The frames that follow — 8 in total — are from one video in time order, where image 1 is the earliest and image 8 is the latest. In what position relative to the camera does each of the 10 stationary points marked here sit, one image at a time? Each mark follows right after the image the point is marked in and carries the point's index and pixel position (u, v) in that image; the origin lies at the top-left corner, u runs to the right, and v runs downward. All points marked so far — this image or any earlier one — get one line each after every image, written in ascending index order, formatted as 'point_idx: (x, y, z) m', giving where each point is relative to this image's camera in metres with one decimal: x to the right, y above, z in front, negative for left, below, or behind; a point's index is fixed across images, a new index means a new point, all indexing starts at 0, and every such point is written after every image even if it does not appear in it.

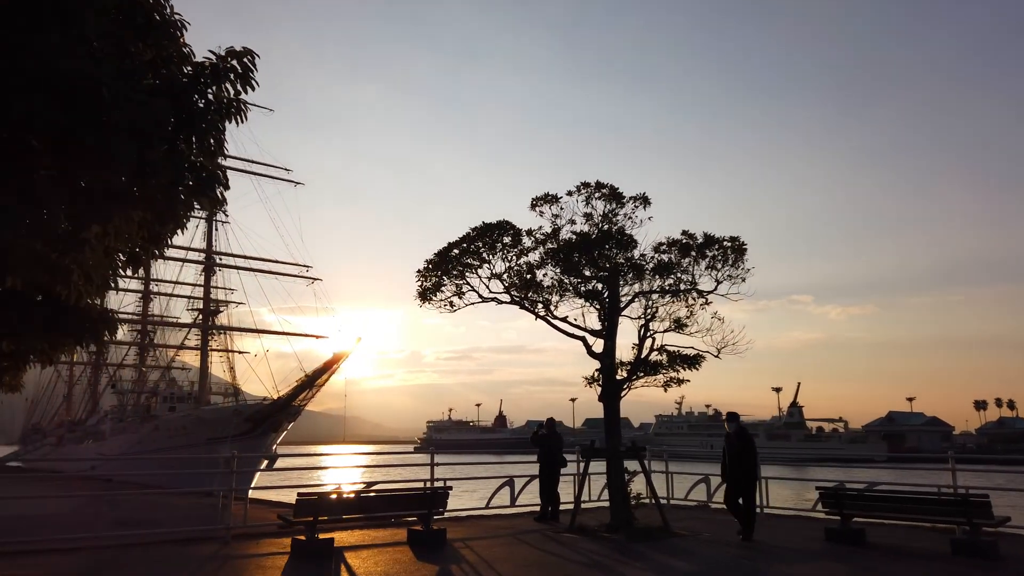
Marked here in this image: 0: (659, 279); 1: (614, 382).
0: (+2.1, +0.1, +10.5) m
1: (+1.4, -1.3, +10.1) m
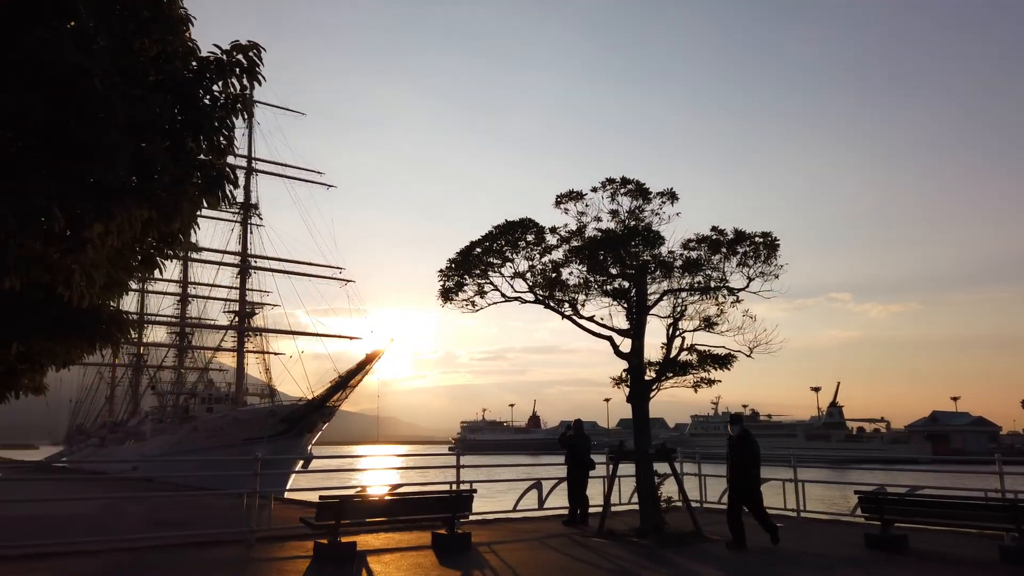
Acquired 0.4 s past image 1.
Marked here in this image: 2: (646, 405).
0: (+2.4, +0.2, +10.2) m
1: (+1.7, -1.3, +9.8) m
2: (+1.7, -1.5, +9.8) m
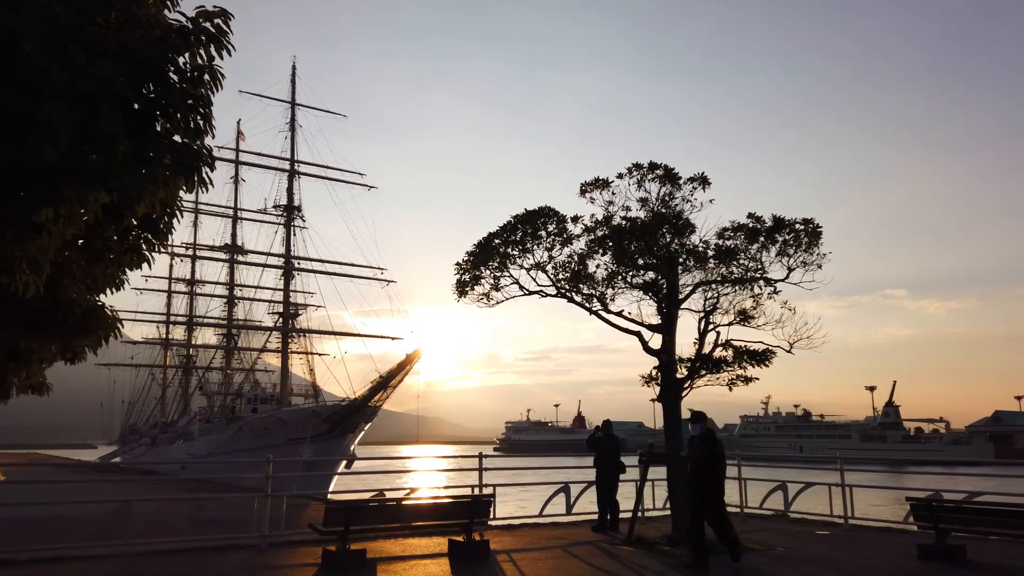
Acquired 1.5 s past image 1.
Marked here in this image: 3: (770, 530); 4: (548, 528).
0: (+2.7, +0.3, +9.6) m
1: (+2.0, -1.2, +9.2) m
2: (+2.0, -1.5, +9.2) m
3: (+3.6, -3.4, +10.3) m
4: (+0.5, -3.3, +10.1) m
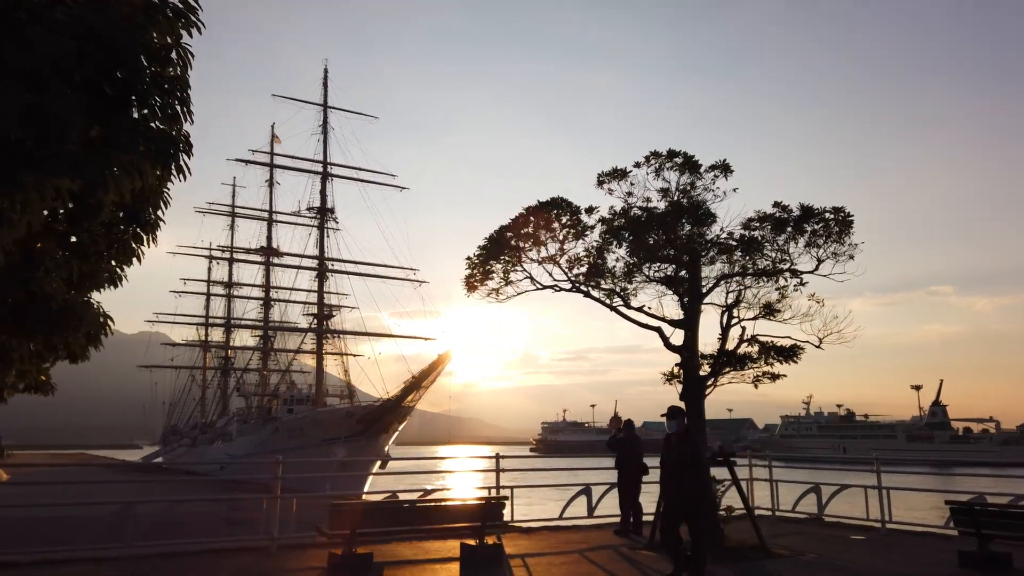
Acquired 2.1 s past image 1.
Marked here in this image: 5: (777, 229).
0: (+2.9, +0.4, +9.2) m
1: (+2.2, -1.1, +8.8) m
2: (+2.2, -1.4, +8.8) m
3: (+3.9, -3.3, +9.8) m
4: (+0.8, -3.3, +9.8) m
5: (+3.4, +0.7, +9.3) m
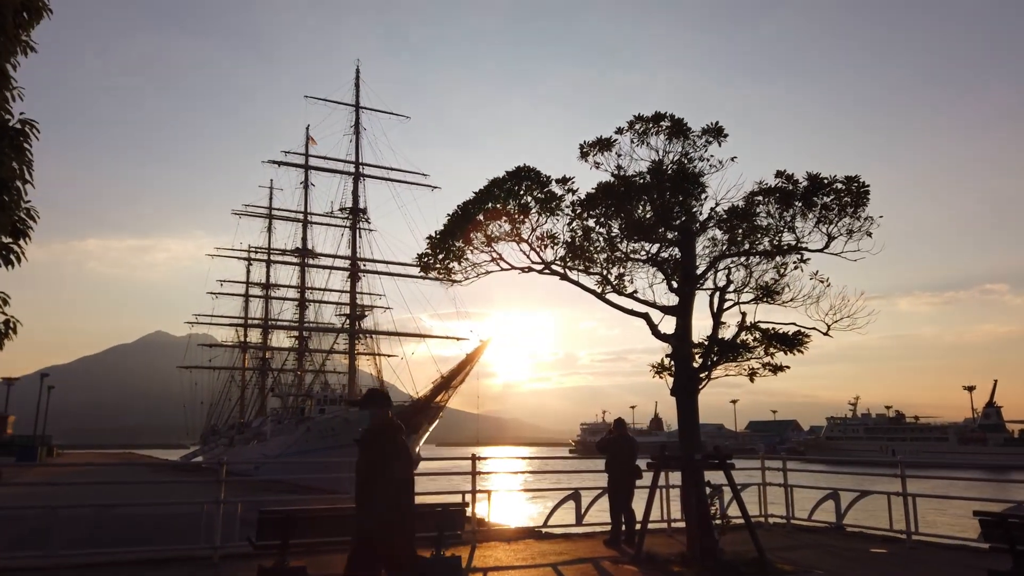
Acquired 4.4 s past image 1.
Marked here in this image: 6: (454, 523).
0: (+2.6, +0.6, +8.2) m
1: (+1.9, -0.9, +7.9) m
2: (+1.9, -1.2, +7.8) m
3: (+3.6, -3.1, +8.8) m
4: (+0.5, -3.1, +8.9) m
5: (+3.1, +0.9, +8.3) m
6: (-0.7, -2.7, +8.3) m
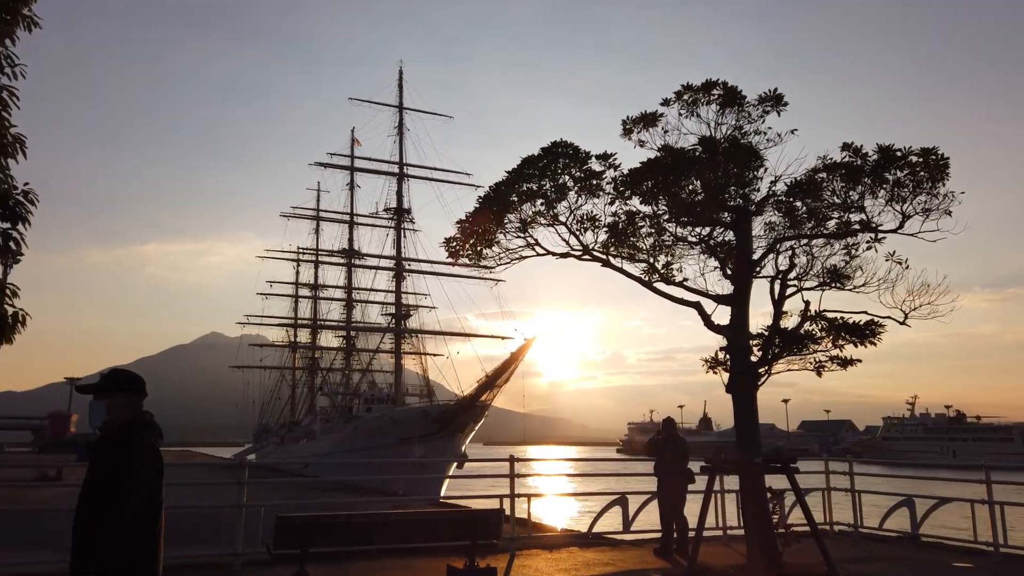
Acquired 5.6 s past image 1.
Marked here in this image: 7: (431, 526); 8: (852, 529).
0: (+3.0, +0.7, +7.4) m
1: (+2.3, -0.7, +7.2) m
2: (+2.3, -1.0, +7.1) m
3: (+4.1, -2.9, +8.0) m
4: (+1.0, -2.9, +8.3) m
5: (+3.5, +1.1, +7.5) m
6: (-0.2, -2.5, +7.8) m
7: (-0.8, -2.4, +7.5) m
8: (+4.4, -3.1, +9.4) m
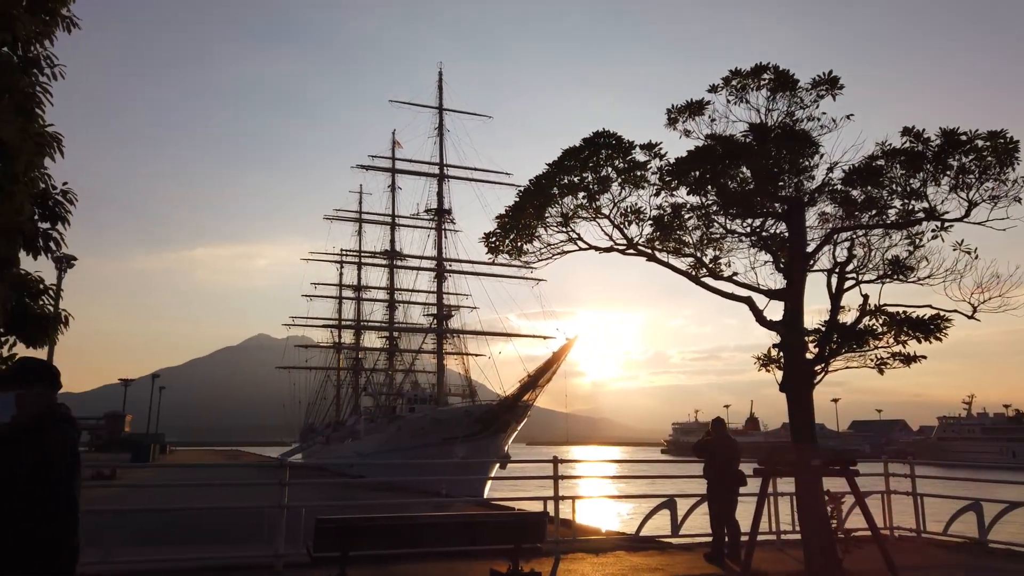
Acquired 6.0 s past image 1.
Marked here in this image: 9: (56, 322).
0: (+3.4, +0.8, +7.1) m
1: (+2.7, -0.7, +6.8) m
2: (+2.7, -1.0, +6.8) m
3: (+4.5, -2.9, +7.5) m
4: (+1.5, -2.9, +8.1) m
5: (+3.9, +1.2, +7.1) m
6: (+0.2, -2.5, +7.6) m
7: (-0.4, -2.4, +7.4) m
8: (+4.9, -3.0, +9.0) m
9: (-4.3, -0.3, +6.9) m
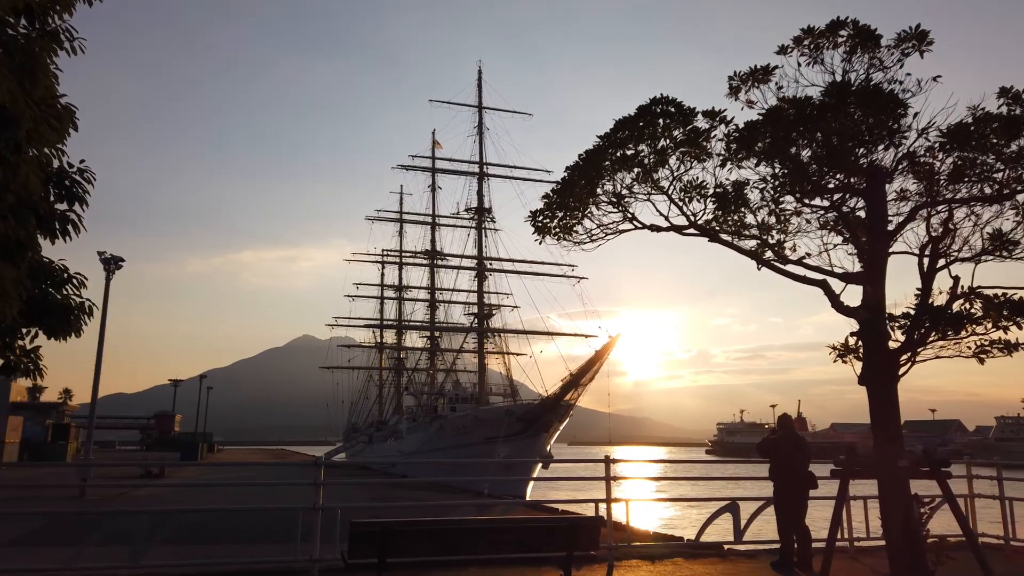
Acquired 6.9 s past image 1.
0: (+3.8, +0.9, +6.3) m
1: (+3.1, -0.5, +6.2) m
2: (+3.1, -0.8, +6.1) m
3: (+5.0, -2.7, +6.8) m
4: (+2.0, -2.8, +7.4) m
5: (+4.3, +1.3, +6.4) m
6: (+0.7, -2.4, +7.0) m
7: (+0.1, -2.3, +6.9) m
8: (+5.5, -2.8, +8.2) m
9: (-3.9, -0.2, +6.6) m
